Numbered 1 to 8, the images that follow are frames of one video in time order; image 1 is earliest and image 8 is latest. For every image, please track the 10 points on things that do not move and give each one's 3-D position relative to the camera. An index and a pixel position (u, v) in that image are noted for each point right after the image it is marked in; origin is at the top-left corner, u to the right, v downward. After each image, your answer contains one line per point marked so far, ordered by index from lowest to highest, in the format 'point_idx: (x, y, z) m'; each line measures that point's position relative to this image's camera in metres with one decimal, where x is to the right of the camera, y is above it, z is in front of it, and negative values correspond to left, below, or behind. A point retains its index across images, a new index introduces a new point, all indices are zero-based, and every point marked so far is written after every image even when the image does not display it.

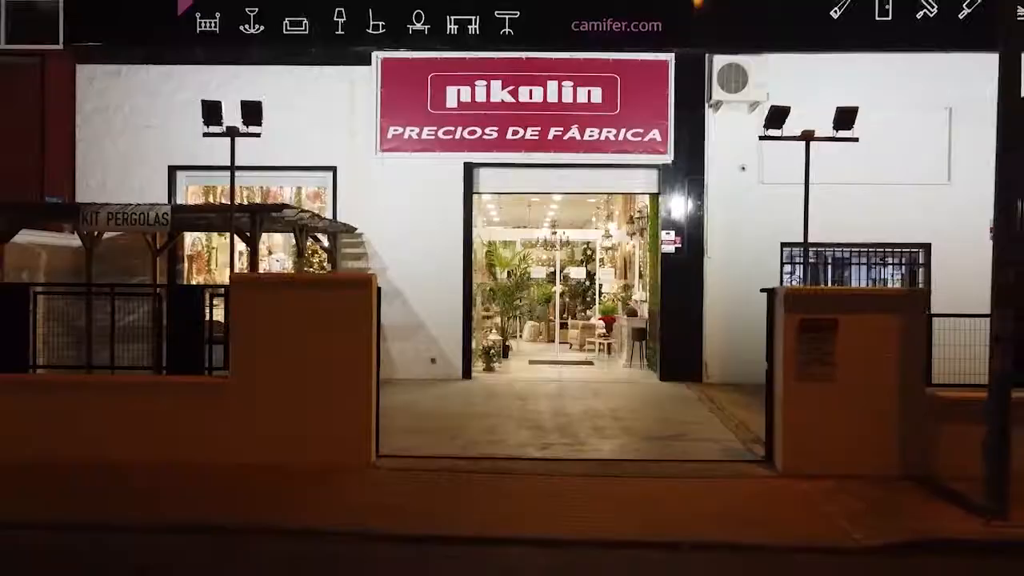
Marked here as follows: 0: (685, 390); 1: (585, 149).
0: (+2.0, -1.2, +9.3) m
1: (+0.9, +1.7, +9.8) m
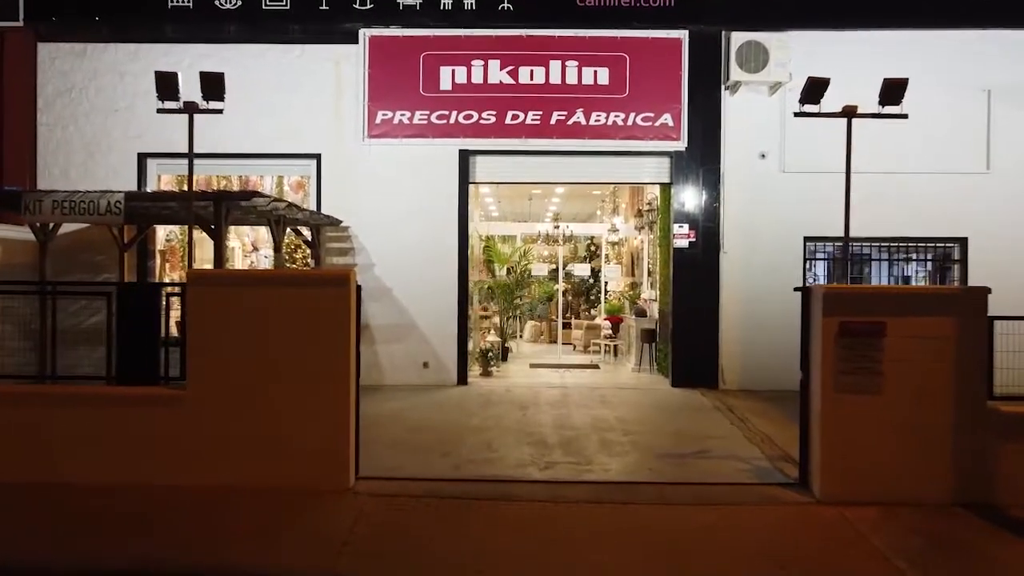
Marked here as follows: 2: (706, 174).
0: (+2.0, -1.2, +8.5) m
1: (+0.9, +1.7, +9.0) m
2: (+2.2, +1.3, +9.1) m
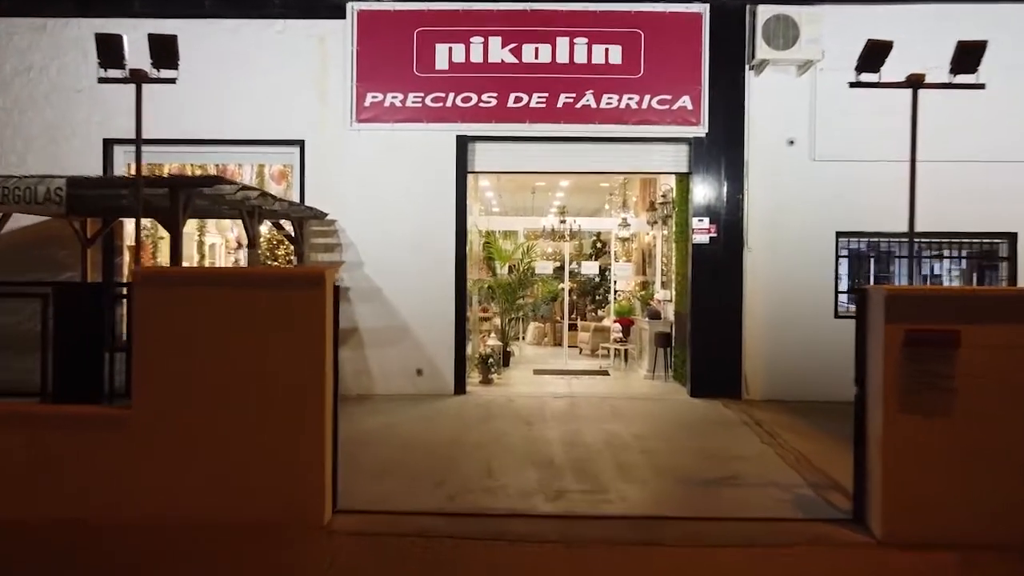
0: (+2.1, -1.2, +7.7) m
1: (+0.9, +1.7, +8.2) m
2: (+2.2, +1.3, +8.2) m
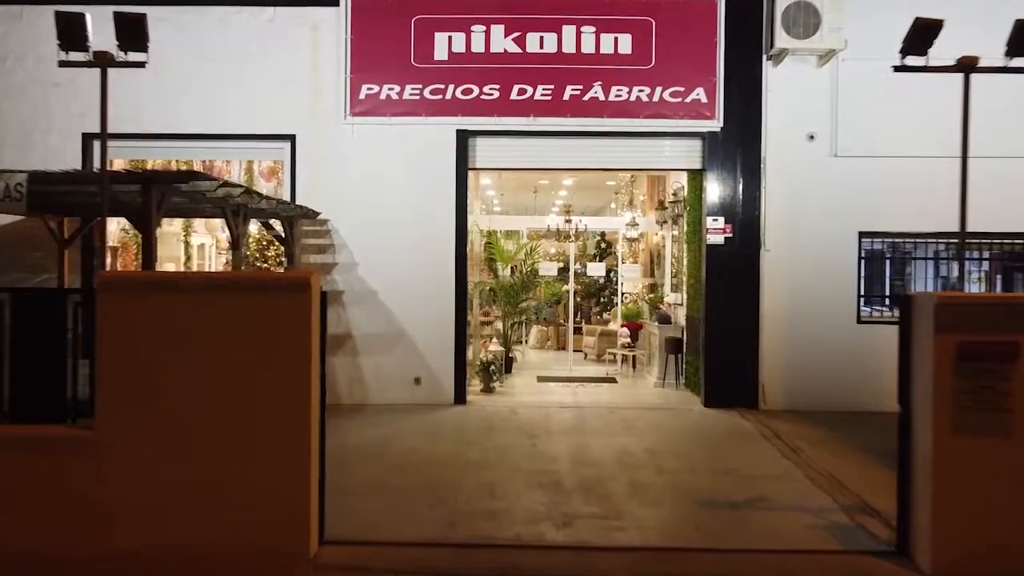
0: (+2.1, -1.2, +7.2) m
1: (+0.9, +1.7, +7.8) m
2: (+2.3, +1.3, +7.8) m
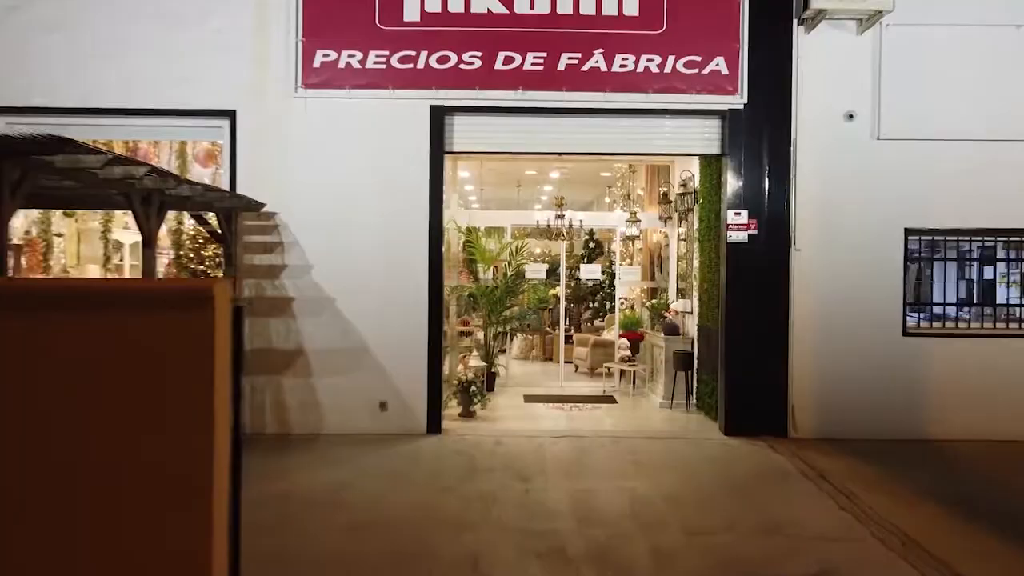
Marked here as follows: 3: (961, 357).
0: (+2.0, -1.3, +6.0) m
1: (+0.8, +1.6, +6.5) m
2: (+2.1, +1.2, +6.6) m
3: (+3.6, -0.6, +6.5) m
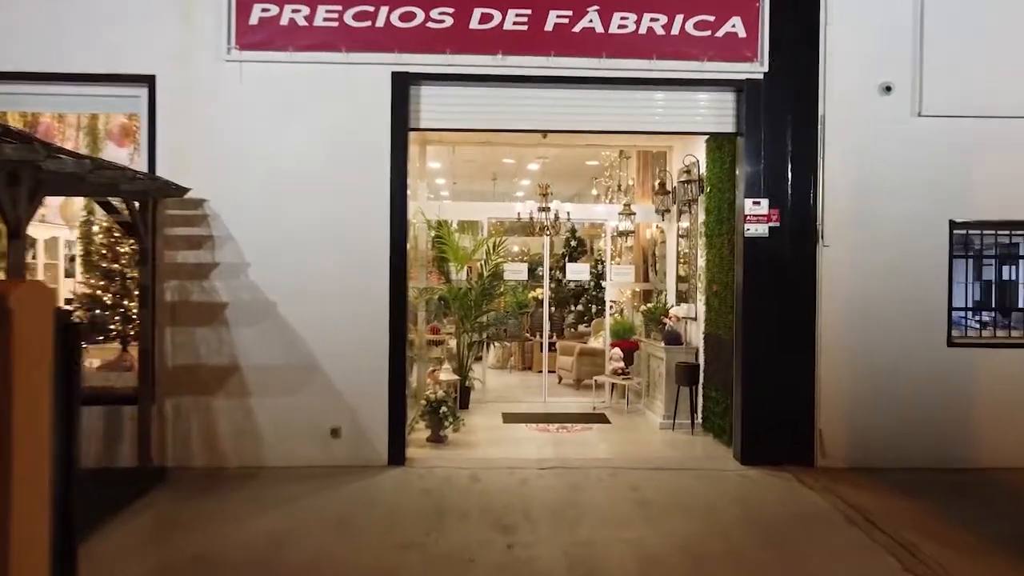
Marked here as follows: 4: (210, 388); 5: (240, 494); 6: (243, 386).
0: (+1.8, -1.3, +5.0) m
1: (+0.7, +1.6, +5.5) m
2: (+2.0, +1.2, +5.6) m
3: (+3.5, -0.6, +5.6) m
4: (-2.0, -0.7, +5.4) m
5: (-1.7, -1.3, +5.0) m
6: (-1.8, -0.7, +5.4) m
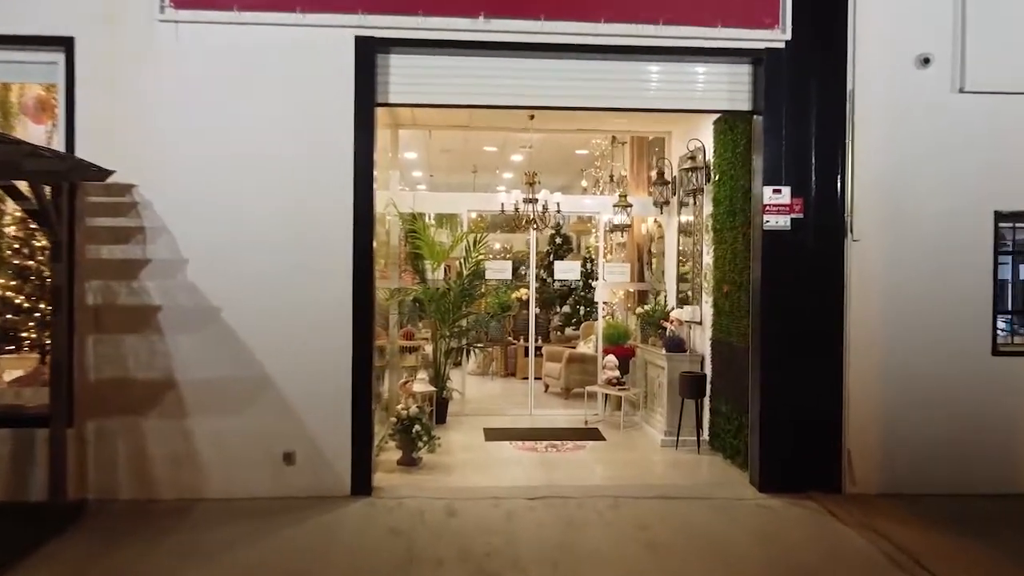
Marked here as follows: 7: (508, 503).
0: (+1.8, -1.3, +4.3) m
1: (+0.6, +1.6, +4.7) m
2: (+1.9, +1.2, +4.9) m
3: (+3.4, -0.6, +4.9) m
4: (-2.1, -0.7, +4.6) m
5: (-1.8, -1.3, +4.2) m
6: (-1.9, -0.7, +4.6) m
7: (0.0, -1.2, +4.6) m
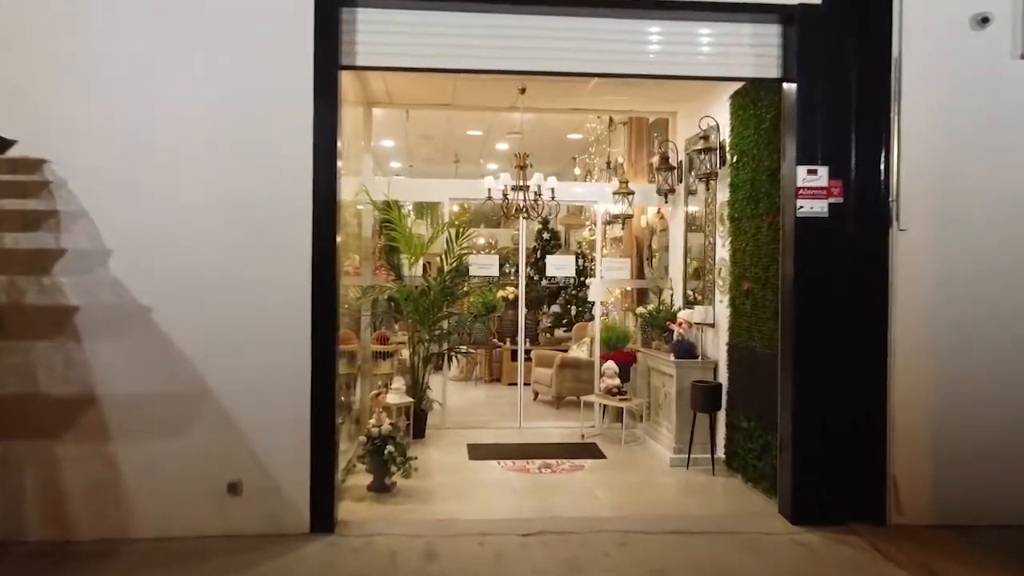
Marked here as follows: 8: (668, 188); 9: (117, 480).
0: (+1.7, -1.3, +3.6) m
1: (+0.5, +1.6, +4.0) m
2: (+1.8, +1.2, +4.2) m
3: (+3.3, -0.6, +4.3) m
4: (-2.2, -0.7, +3.8) m
5: (-1.8, -1.3, +3.4) m
6: (-2.0, -0.7, +3.9) m
7: (-0.1, -1.2, +3.9) m
8: (+1.2, +0.8, +6.3) m
9: (-1.9, -0.9, +3.9) m
